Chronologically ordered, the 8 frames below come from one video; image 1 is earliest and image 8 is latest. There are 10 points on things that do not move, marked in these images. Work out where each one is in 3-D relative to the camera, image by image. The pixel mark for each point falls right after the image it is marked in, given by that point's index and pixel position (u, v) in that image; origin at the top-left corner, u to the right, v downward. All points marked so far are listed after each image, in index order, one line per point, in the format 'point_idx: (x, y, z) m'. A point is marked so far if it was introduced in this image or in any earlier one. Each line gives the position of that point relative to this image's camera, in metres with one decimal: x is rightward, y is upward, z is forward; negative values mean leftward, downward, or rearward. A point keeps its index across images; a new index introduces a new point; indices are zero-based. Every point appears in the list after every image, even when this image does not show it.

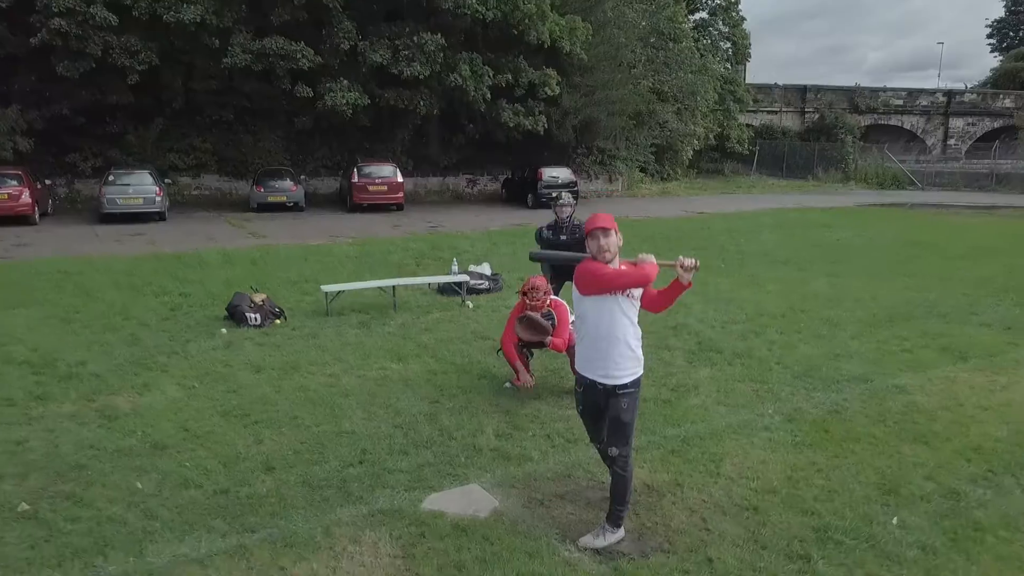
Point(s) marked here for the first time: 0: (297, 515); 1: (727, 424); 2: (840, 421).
0: (-0.7, -0.8, +3.0) m
1: (+1.0, -0.6, +3.9) m
2: (+1.5, -0.6, +3.9) m
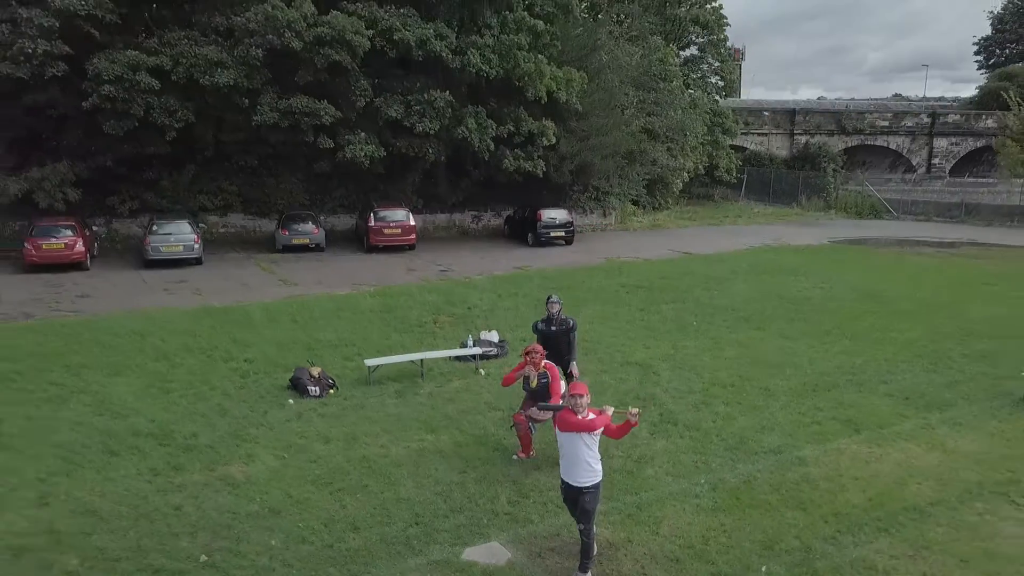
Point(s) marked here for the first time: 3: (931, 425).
0: (-0.7, -1.4, +4.7) m
1: (+1.0, -1.3, +5.5) m
2: (+1.5, -1.3, +5.6) m
3: (+3.4, -1.1, +6.9) m
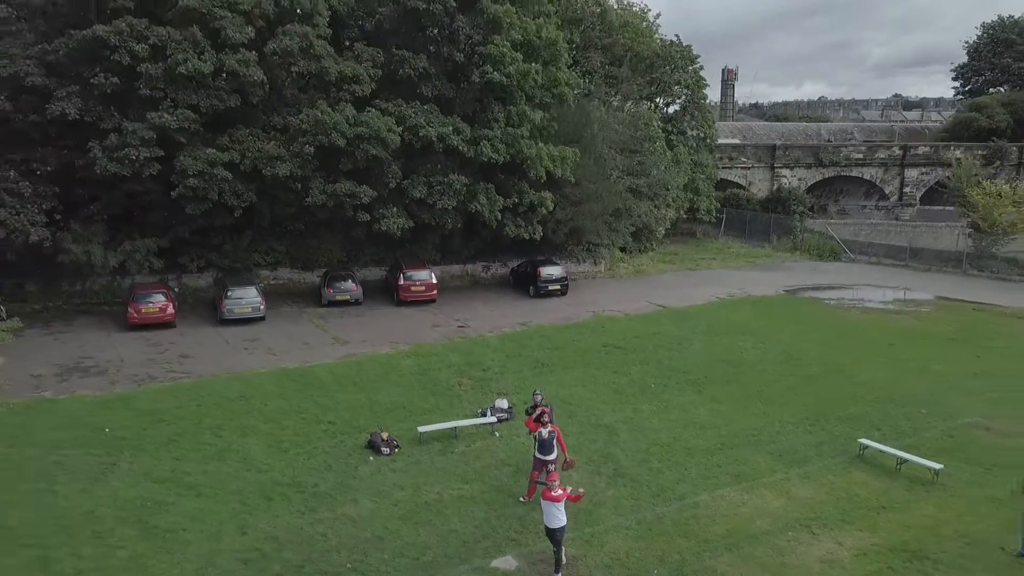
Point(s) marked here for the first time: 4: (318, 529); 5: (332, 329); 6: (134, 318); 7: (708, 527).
0: (-0.6, -2.7, +8.5) m
1: (+1.1, -2.5, +9.4) m
2: (+1.6, -2.5, +9.4) m
3: (+3.4, -2.3, +10.7) m
4: (-2.1, -2.6, +9.4) m
5: (-4.0, -0.9, +19.5) m
6: (-8.3, -0.7, +18.9) m
7: (+2.1, -2.5, +9.3) m
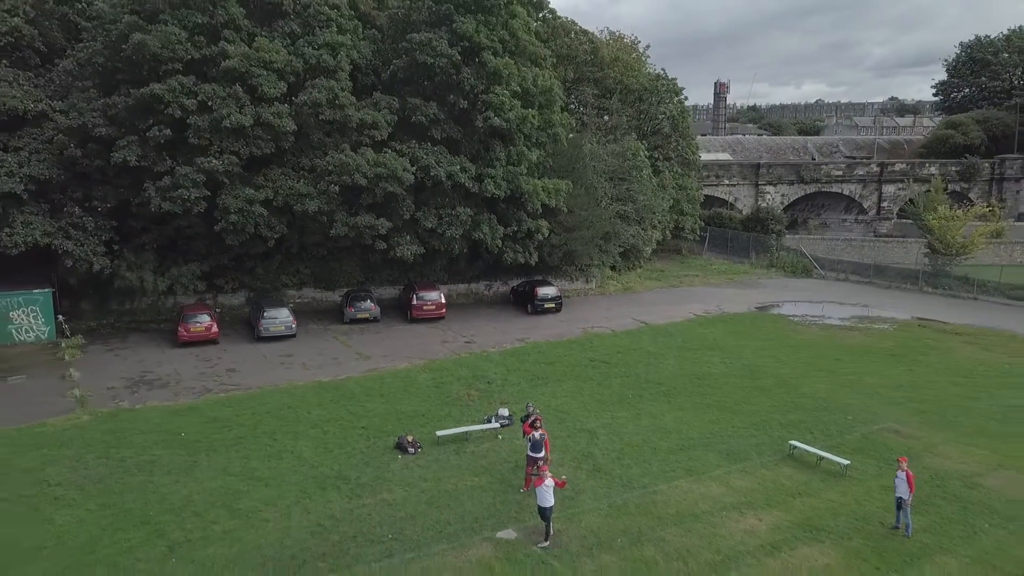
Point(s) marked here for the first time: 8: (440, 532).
0: (-0.6, -3.3, +11.4) m
1: (+1.1, -3.1, +12.2) m
2: (+1.6, -3.1, +12.3) m
3: (+3.5, -2.8, +13.6) m
4: (-2.1, -3.1, +12.3) m
5: (-4.0, -1.5, +22.4) m
6: (-8.3, -1.2, +21.8) m
7: (+2.1, -3.1, +12.2) m
8: (-1.0, -3.2, +11.6) m
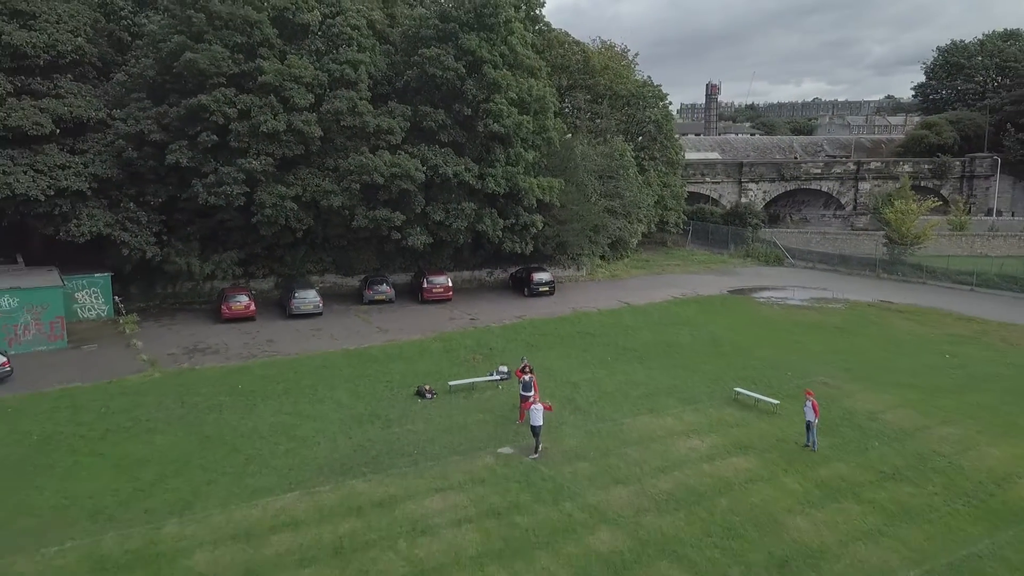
0: (-0.7, -2.8, +14.8) m
1: (+1.0, -2.6, +15.6) m
2: (+1.6, -2.6, +15.7) m
3: (+3.4, -2.4, +17.0) m
4: (-2.1, -2.7, +15.7) m
5: (-4.1, -1.0, +25.8) m
6: (-8.3, -0.8, +25.2) m
7: (+2.1, -2.6, +15.6) m
8: (-1.0, -2.8, +14.9) m
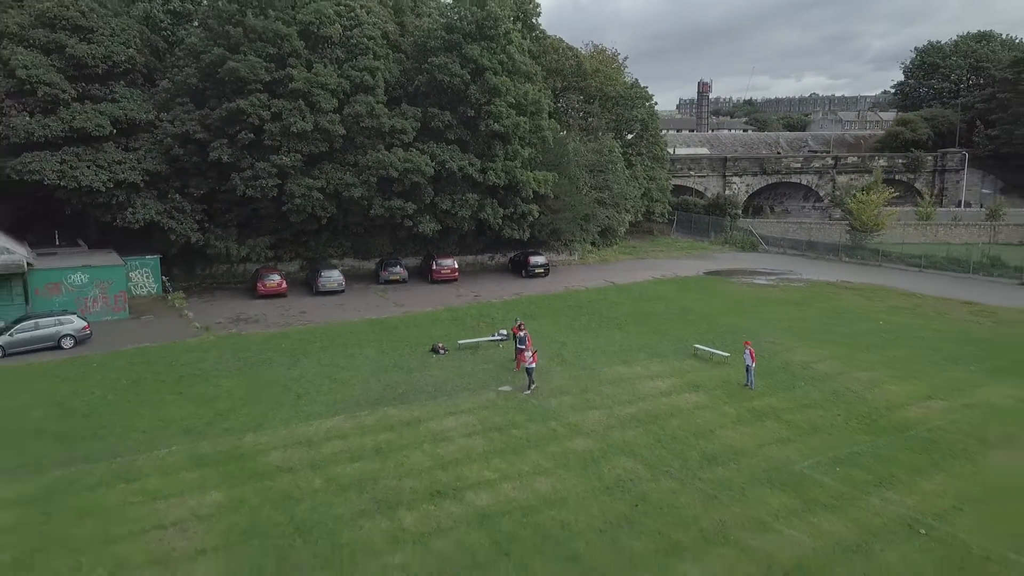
0: (-0.7, -2.2, +18.5) m
1: (+1.0, -2.0, +19.3) m
2: (+1.5, -2.0, +19.4) m
3: (+3.4, -1.7, +20.7) m
4: (-2.2, -2.1, +19.4) m
5: (-4.1, -0.3, +29.5) m
6: (-8.4, -0.1, +28.9) m
7: (+2.1, -2.0, +19.3) m
8: (-1.0, -2.2, +18.6) m
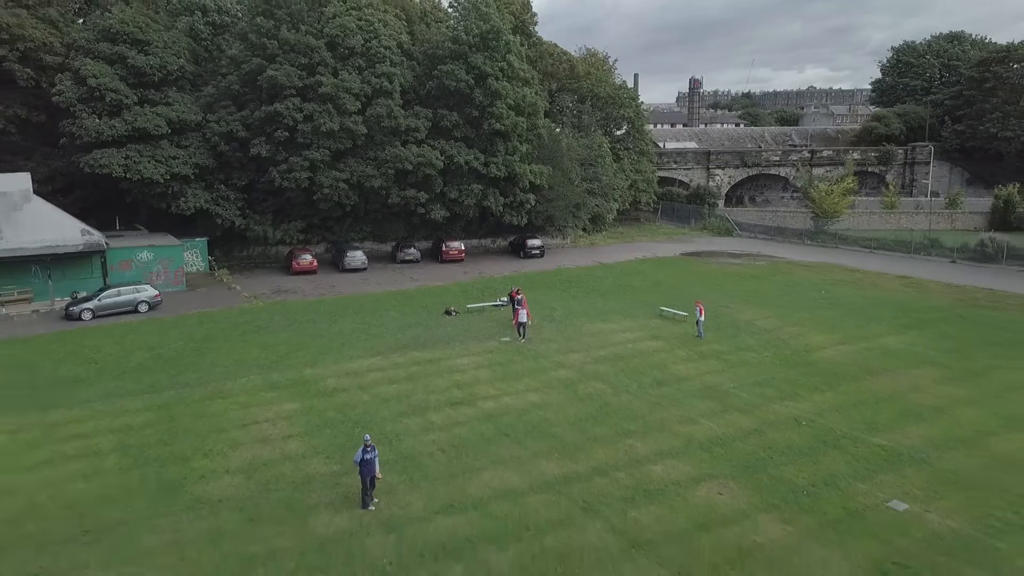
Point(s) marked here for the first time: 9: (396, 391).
0: (-0.7, -1.4, +23.1) m
1: (+1.0, -1.2, +24.0) m
2: (+1.5, -1.2, +24.0) m
3: (+3.3, -0.9, +25.3) m
4: (-2.2, -1.3, +24.0) m
5: (-4.1, +0.5, +34.1) m
6: (-8.4, +0.8, +33.5) m
7: (+2.0, -1.2, +23.9) m
8: (-1.1, -1.4, +23.3) m
9: (-2.5, -2.2, +18.7) m
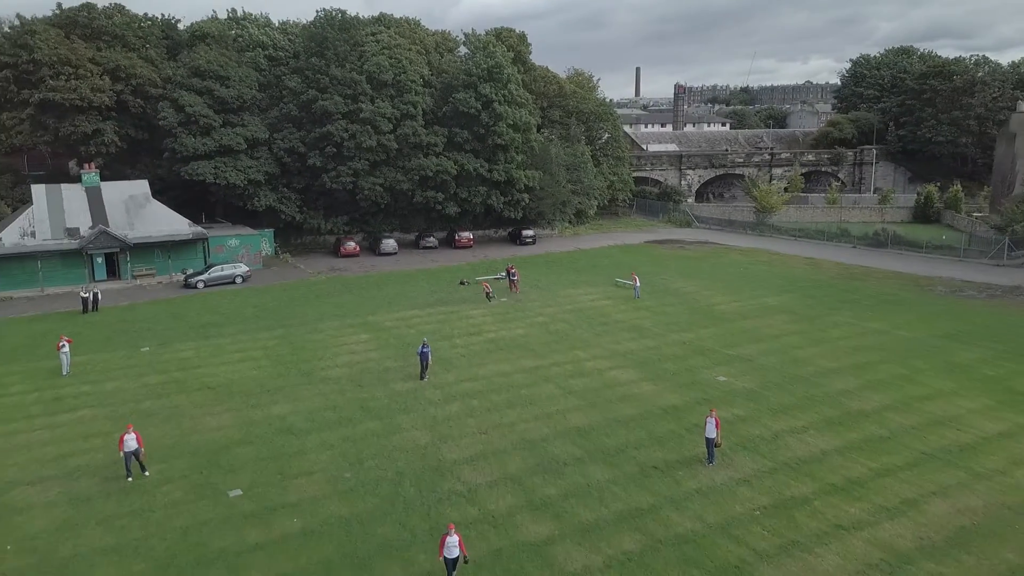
0: (-0.9, -0.5, +33.0) m
1: (+0.8, -0.2, +33.8) m
2: (+1.3, -0.2, +33.8) m
3: (+3.2, 0.0, +35.2) m
4: (-2.4, -0.3, +33.9) m
5: (-4.2, +1.6, +44.0) m
6: (-8.5, +1.8, +43.4) m
7: (+1.9, -0.3, +33.8) m
8: (-1.2, -0.4, +33.1) m
9: (-2.7, -1.3, +28.6) m
